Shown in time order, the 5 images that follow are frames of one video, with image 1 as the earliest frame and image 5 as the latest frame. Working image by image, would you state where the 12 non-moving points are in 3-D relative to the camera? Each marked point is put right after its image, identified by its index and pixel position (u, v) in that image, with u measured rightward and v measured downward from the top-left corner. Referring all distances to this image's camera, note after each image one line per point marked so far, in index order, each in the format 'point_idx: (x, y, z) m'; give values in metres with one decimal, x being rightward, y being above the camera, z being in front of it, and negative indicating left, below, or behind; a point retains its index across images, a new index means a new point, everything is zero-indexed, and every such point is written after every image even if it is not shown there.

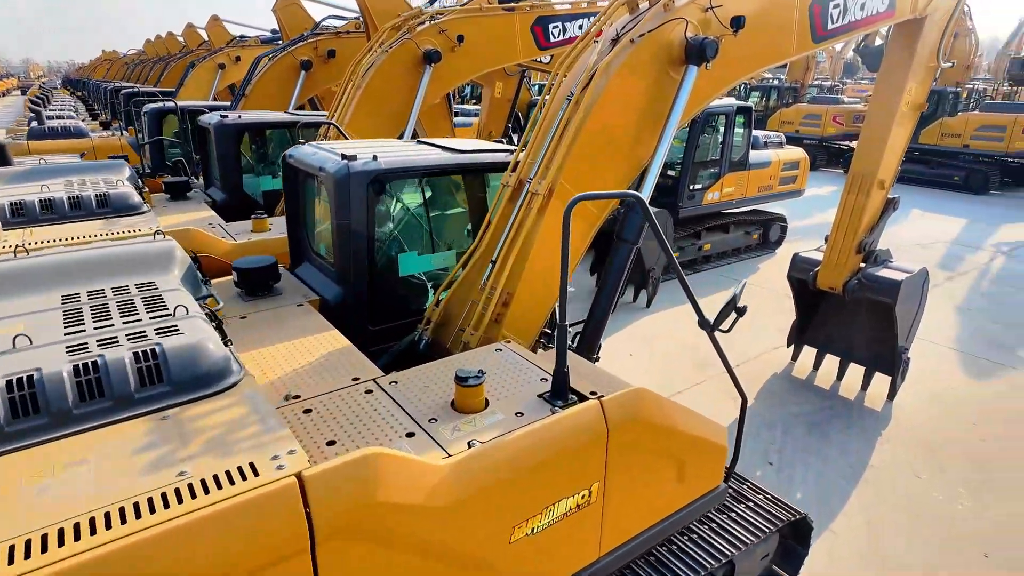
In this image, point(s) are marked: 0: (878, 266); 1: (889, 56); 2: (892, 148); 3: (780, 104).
0: (+2.8, +0.2, +4.5) m
1: (+2.7, +1.6, +4.2) m
2: (+2.7, +1.0, +4.3) m
3: (+7.7, +5.3, +17.1) m
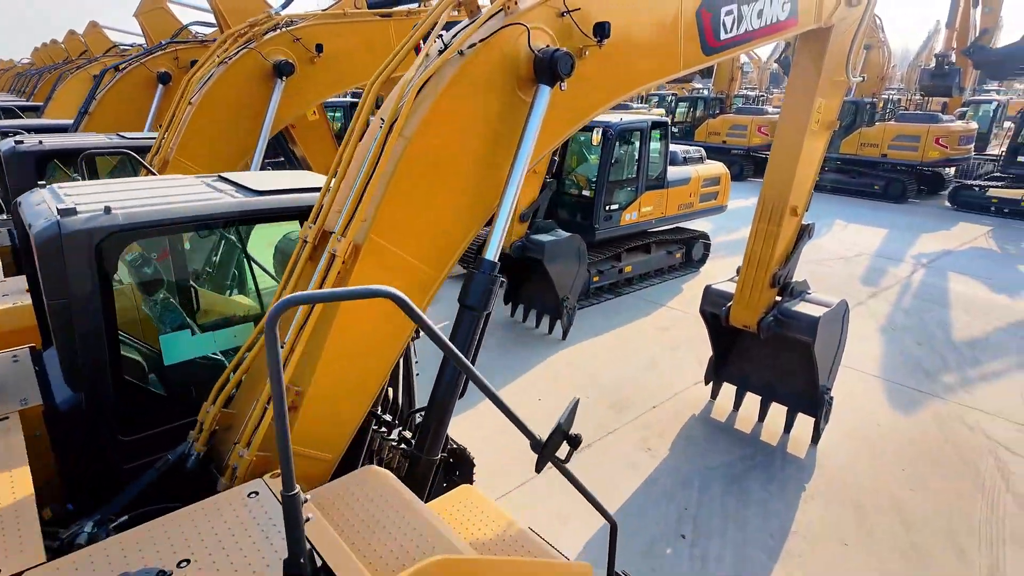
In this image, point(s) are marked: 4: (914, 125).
0: (+2.0, -0.1, +4.1) m
1: (+1.8, +1.4, +3.8) m
2: (+1.9, +0.8, +3.9) m
3: (+5.6, +5.0, +17.1) m
4: (+8.9, +3.7, +13.2) m
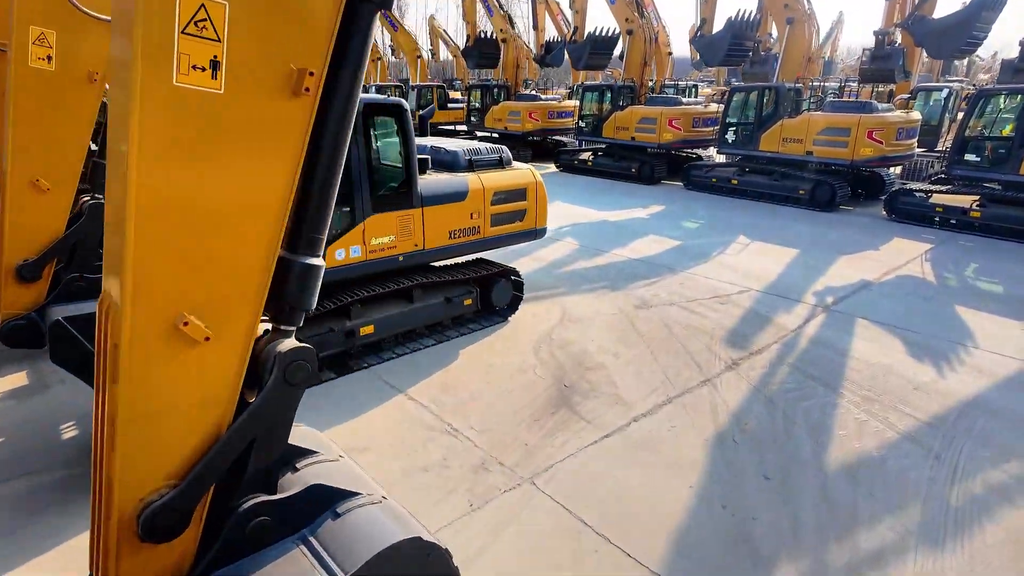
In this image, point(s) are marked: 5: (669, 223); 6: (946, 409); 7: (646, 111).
0: (-0.7, -0.7, +1.5) m
1: (-0.8, +0.8, +1.2) m
2: (-0.7, +0.2, +1.3) m
3: (+2.6, +4.5, +14.6) m
4: (+6.0, +3.2, +10.8) m
5: (+2.7, +1.1, +10.2) m
6: (+3.2, -0.9, +4.4) m
7: (+3.0, +4.0, +13.2) m
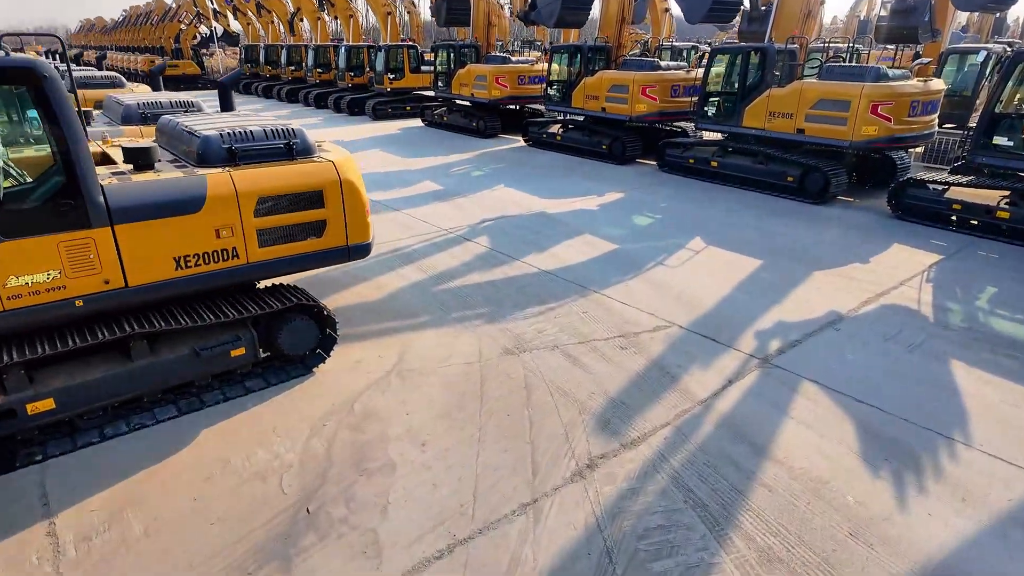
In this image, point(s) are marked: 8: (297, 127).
0: (-2.3, -1.2, 0.0) m
1: (-2.4, +0.3, -0.5) m
2: (-2.4, -0.4, -0.4) m
3: (+1.6, +4.6, +12.6) m
4: (+4.9, +3.0, +8.7) m
5: (+1.5, +1.0, +8.3) m
6: (+1.7, -1.3, +2.6) m
7: (+2.0, +4.0, +11.2) m
8: (-1.5, +1.1, +4.1) m
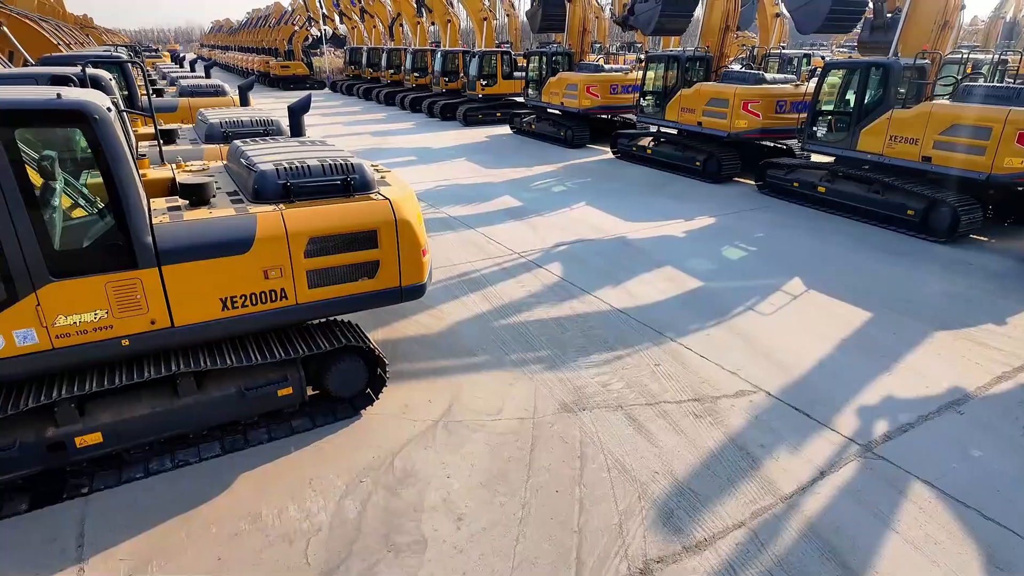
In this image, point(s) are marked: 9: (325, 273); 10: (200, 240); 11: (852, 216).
0: (-2.5, -1.4, 0.0) m
1: (-2.7, +0.1, -0.5) m
2: (-2.6, -0.6, -0.4) m
3: (+3.5, +4.1, +11.9) m
4: (+6.0, +2.3, +7.5) m
5: (+2.5, +0.5, +7.7) m
6: (+1.8, -1.8, +2.0) m
7: (+3.6, +3.5, +10.4) m
8: (-1.0, +0.8, +4.0) m
9: (-1.2, +0.1, +3.6) m
10: (-1.7, +0.3, +3.3) m
11: (+5.1, +1.1, +8.9) m
